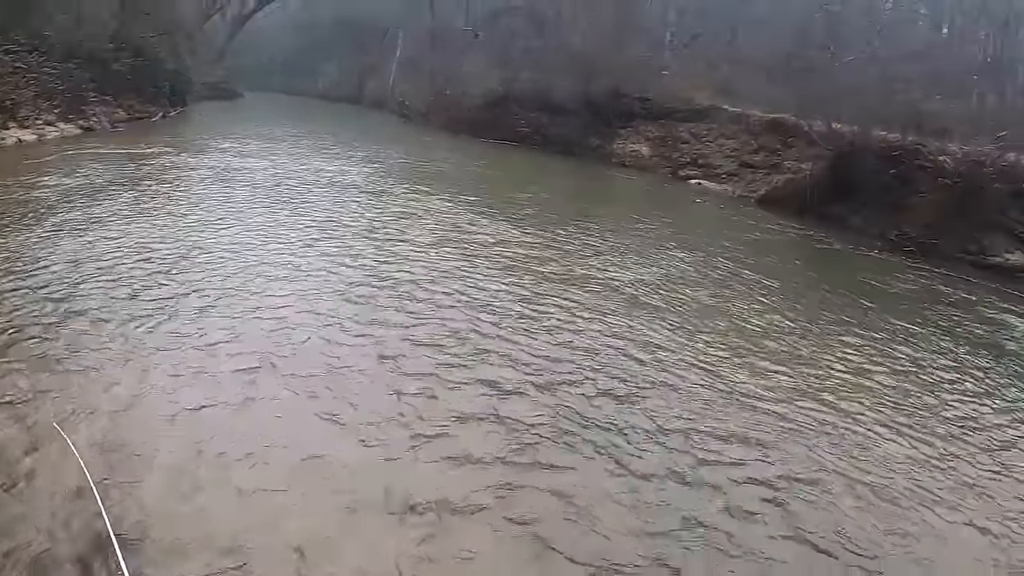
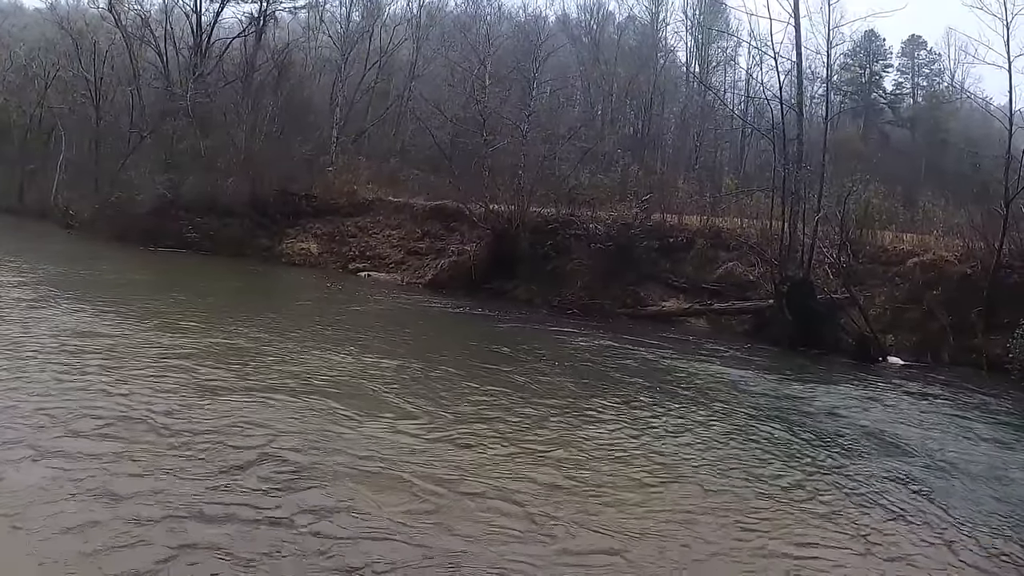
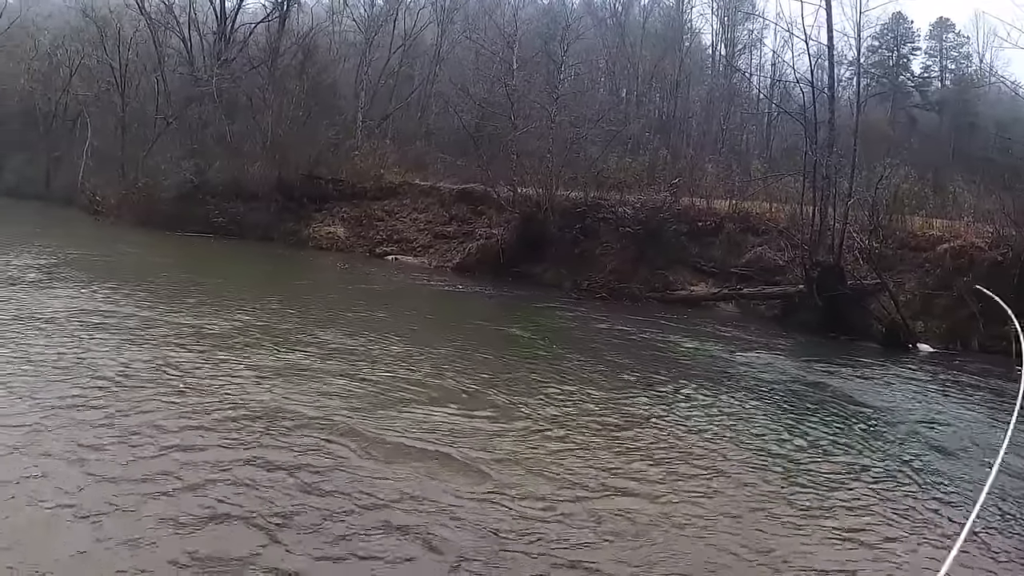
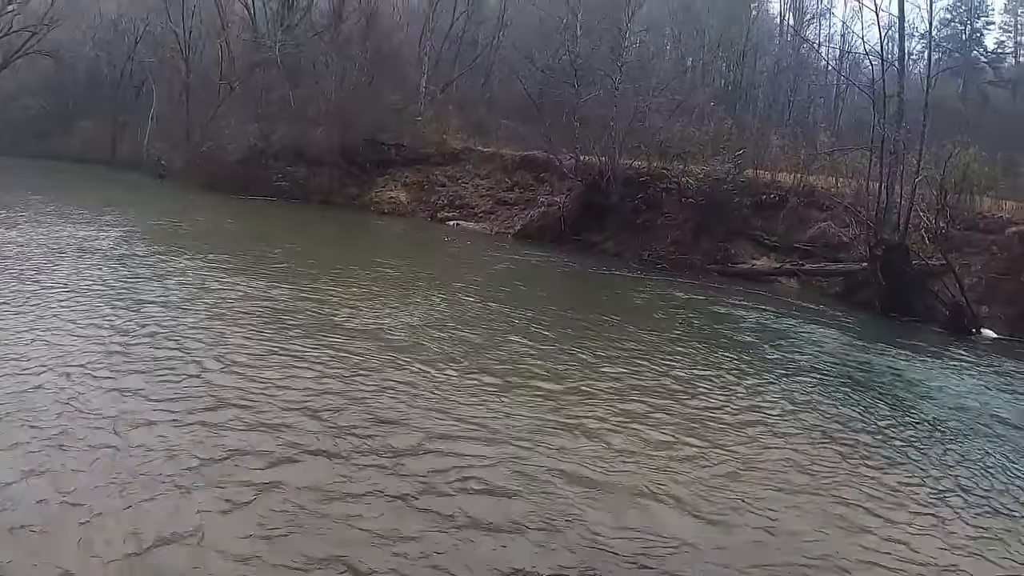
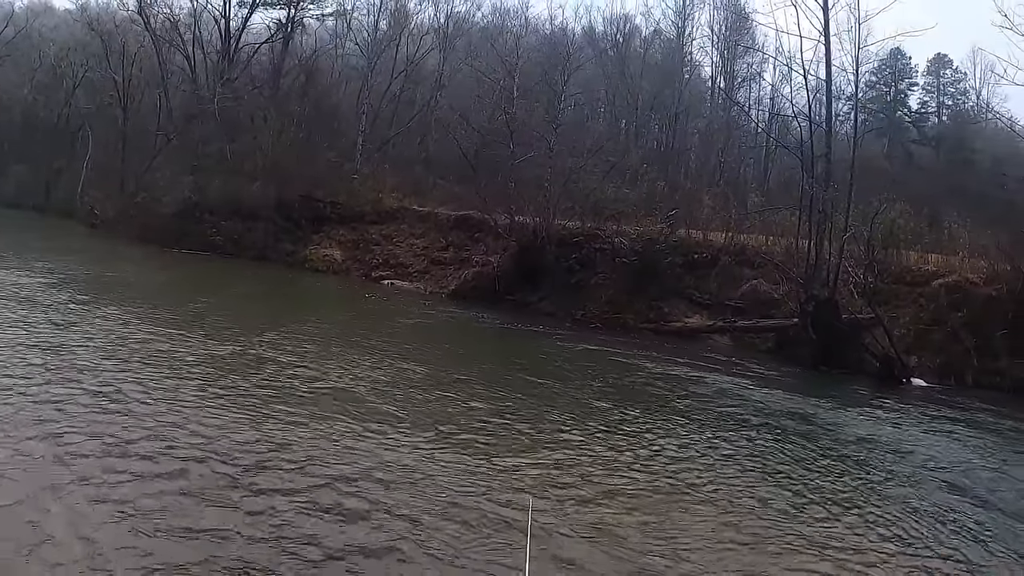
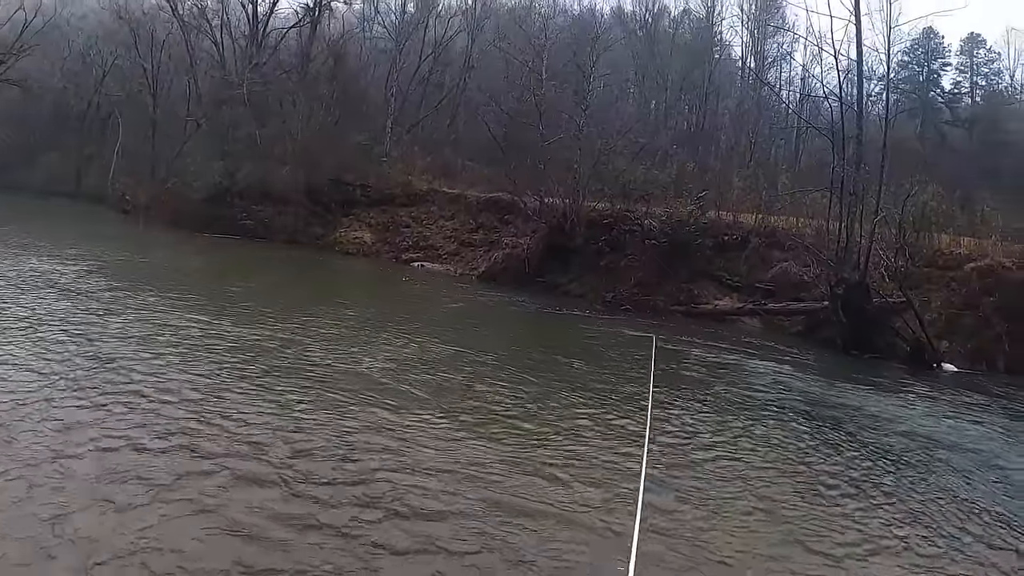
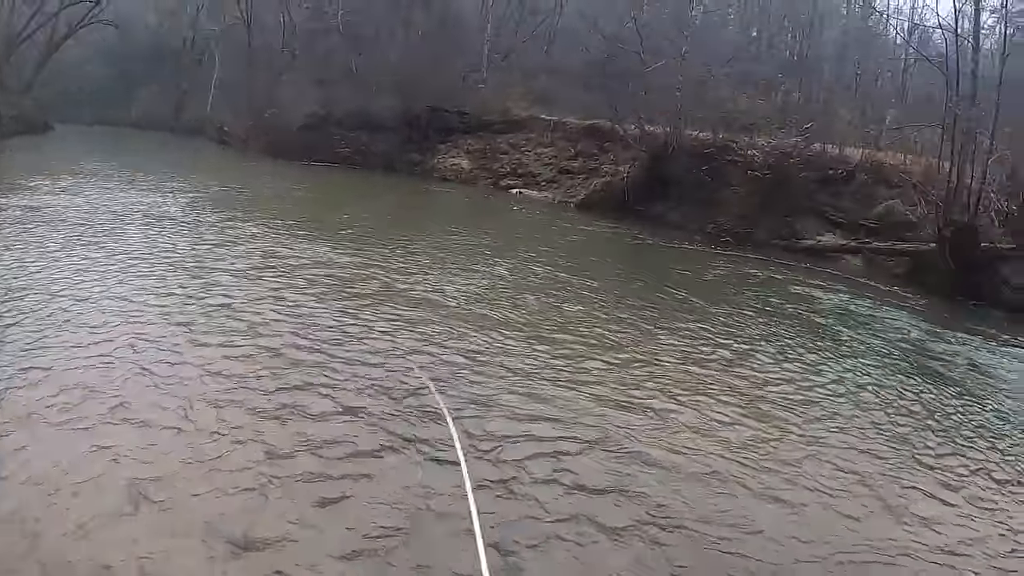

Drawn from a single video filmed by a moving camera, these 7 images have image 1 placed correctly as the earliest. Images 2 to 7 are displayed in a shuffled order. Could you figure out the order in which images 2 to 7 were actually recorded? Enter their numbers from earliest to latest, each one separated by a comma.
7, 4, 6, 5, 2, 3
